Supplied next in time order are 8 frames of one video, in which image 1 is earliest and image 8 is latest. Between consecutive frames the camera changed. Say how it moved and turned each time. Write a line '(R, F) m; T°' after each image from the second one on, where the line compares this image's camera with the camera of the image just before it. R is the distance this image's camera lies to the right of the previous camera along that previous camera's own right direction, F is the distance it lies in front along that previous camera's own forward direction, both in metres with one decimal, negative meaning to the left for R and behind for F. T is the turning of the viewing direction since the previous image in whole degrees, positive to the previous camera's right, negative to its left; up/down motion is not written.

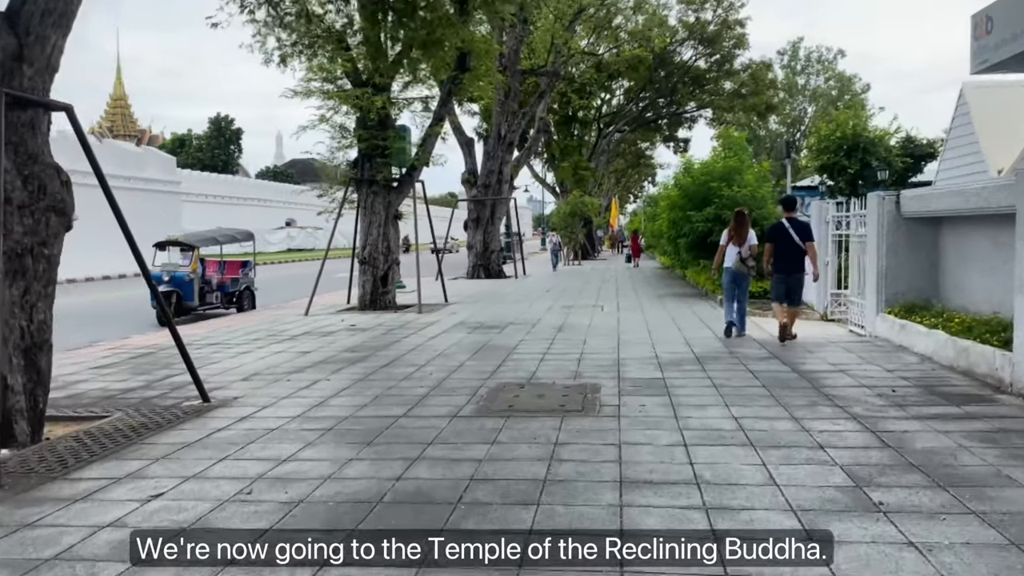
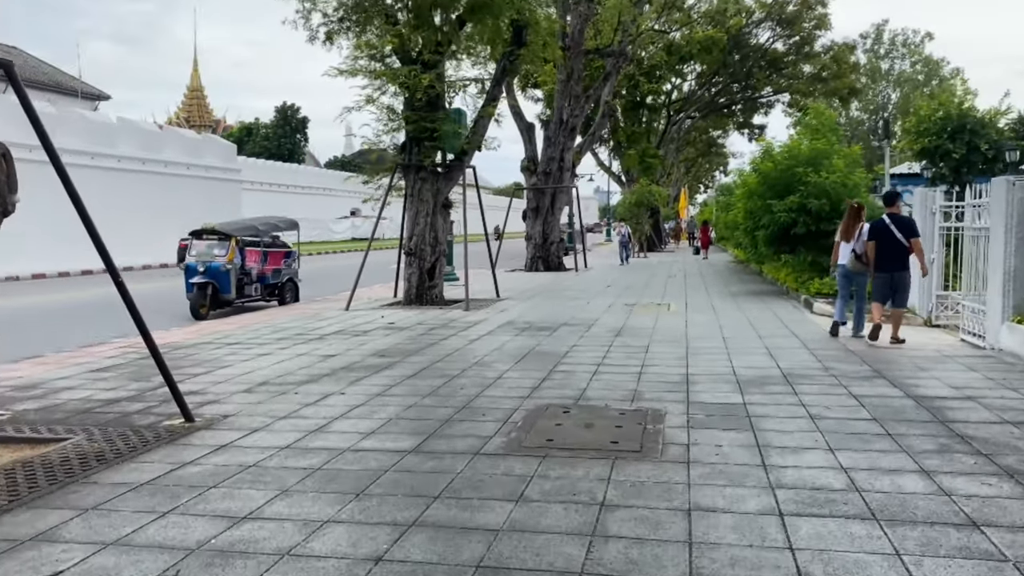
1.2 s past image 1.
(+0.2, +1.3) m; -5°
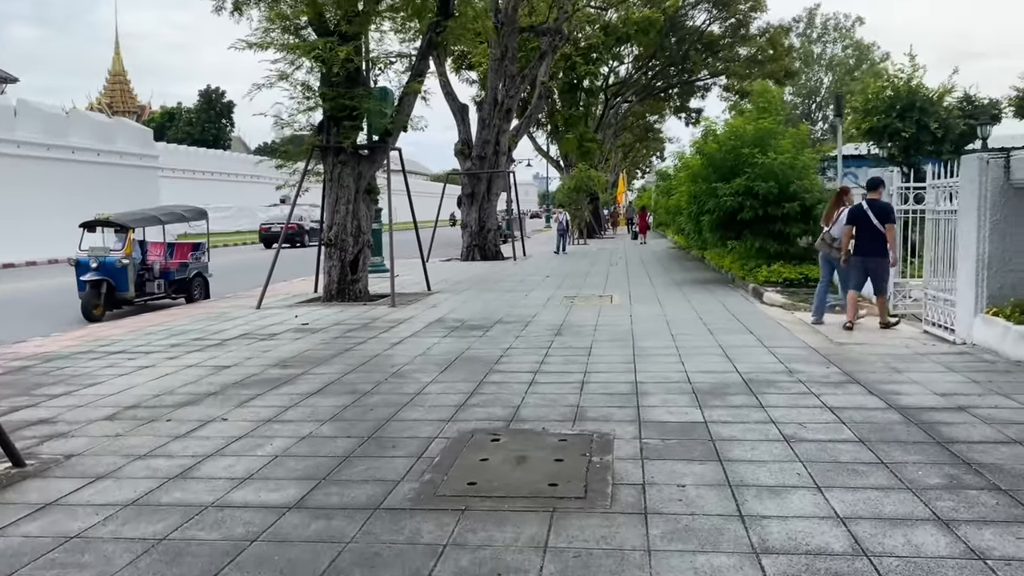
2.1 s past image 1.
(+0.2, +1.1) m; +4°
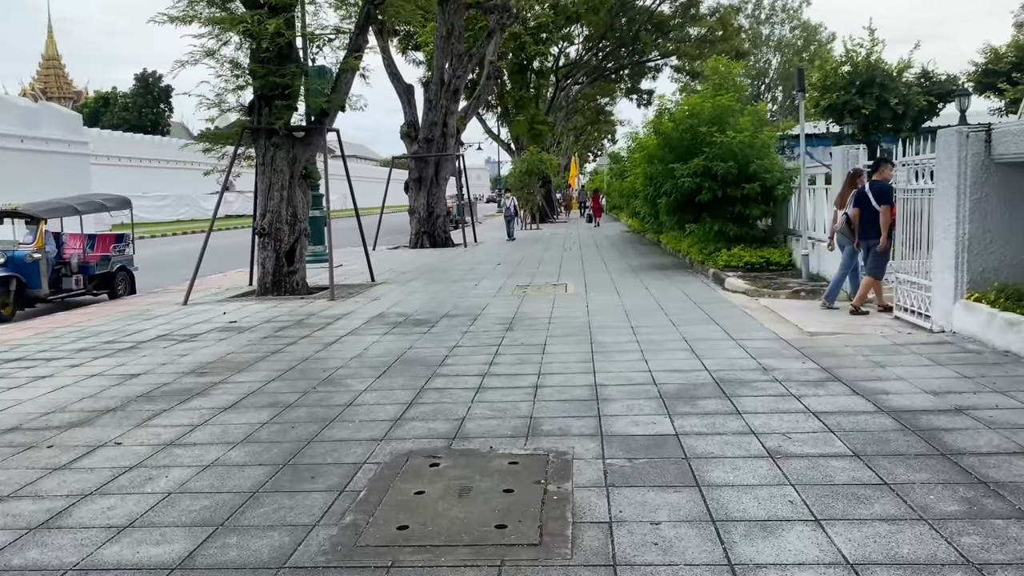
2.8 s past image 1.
(+0.1, +0.7) m; +3°
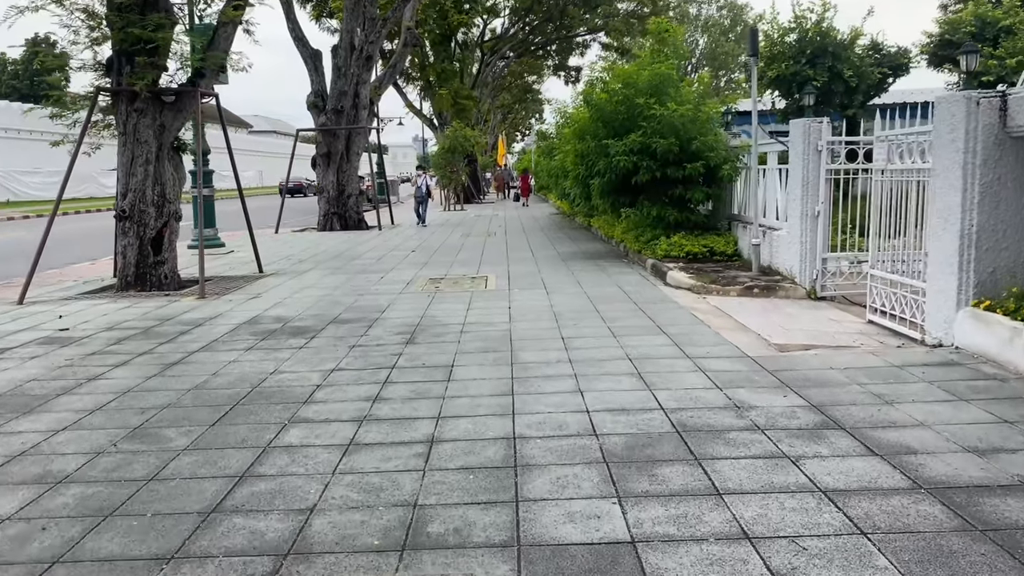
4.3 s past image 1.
(+0.2, +1.7) m; +5°
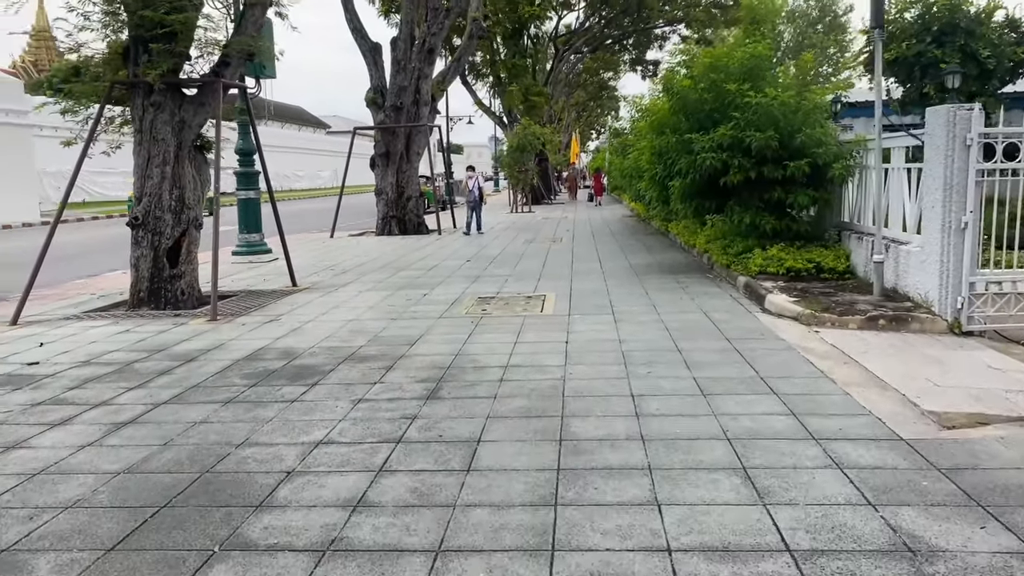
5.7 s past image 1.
(+0.1, +1.6) m; -5°
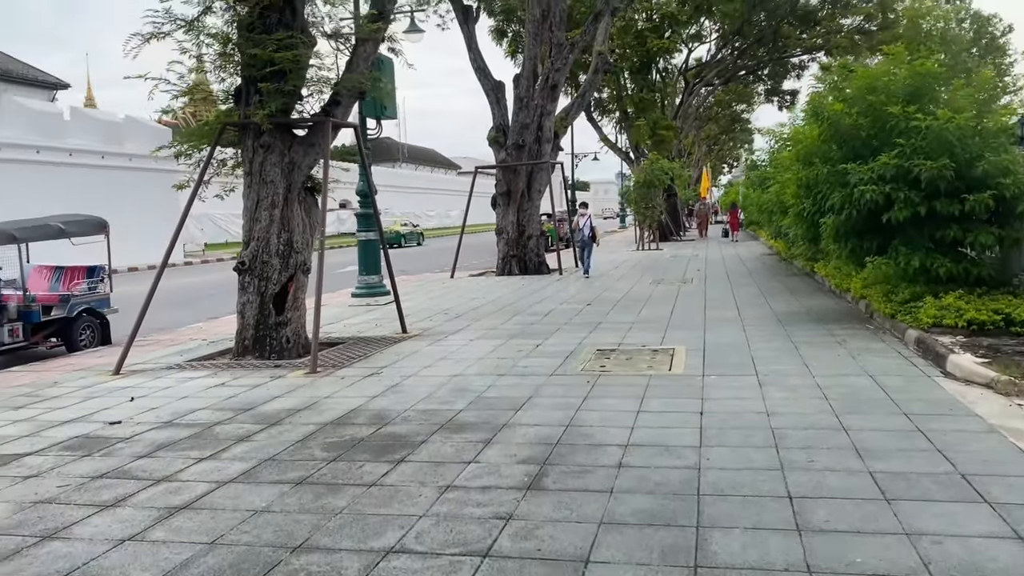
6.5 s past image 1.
(0.0, +0.9) m; -9°
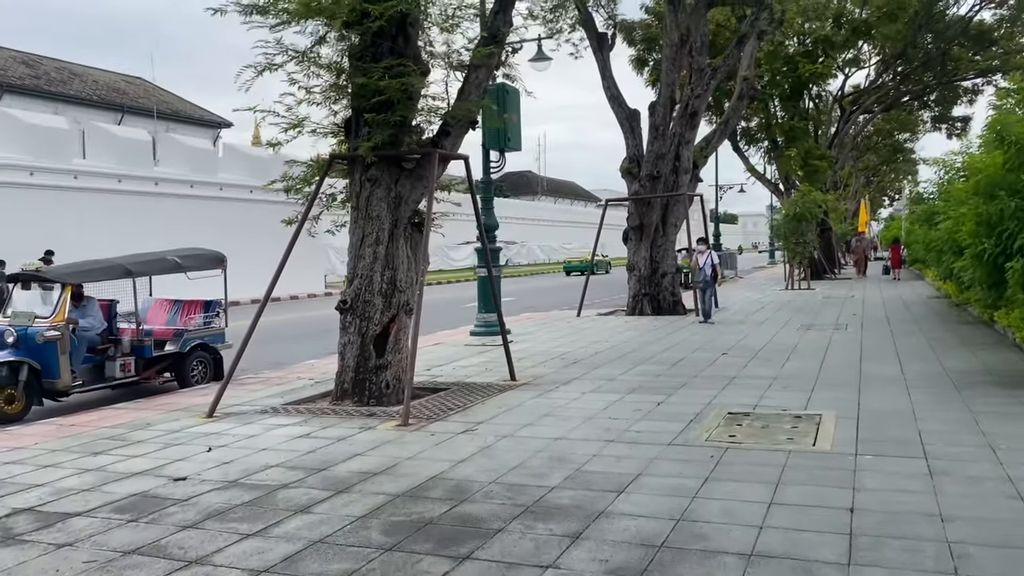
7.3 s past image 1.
(+0.2, +0.9) m; -10°
